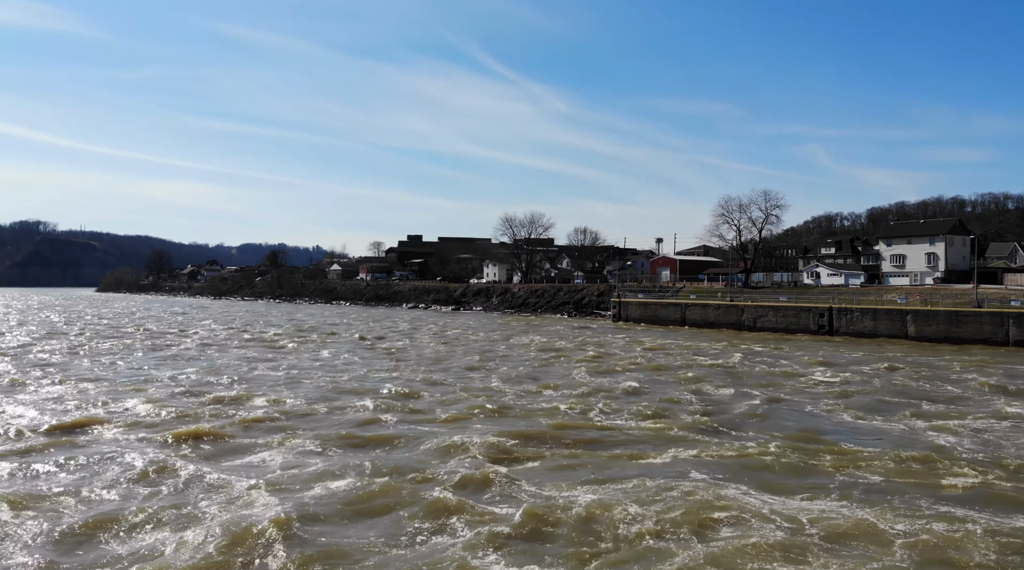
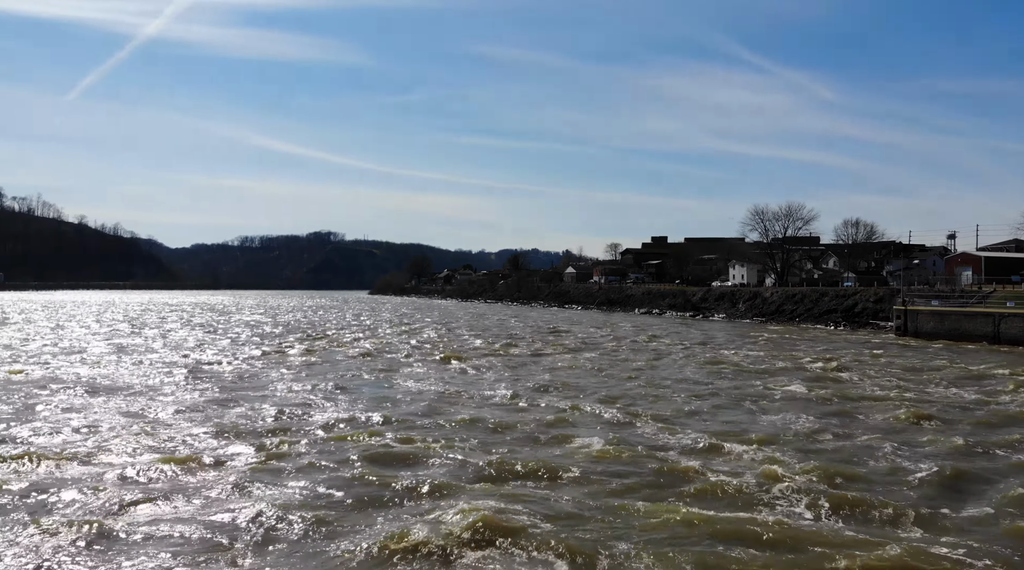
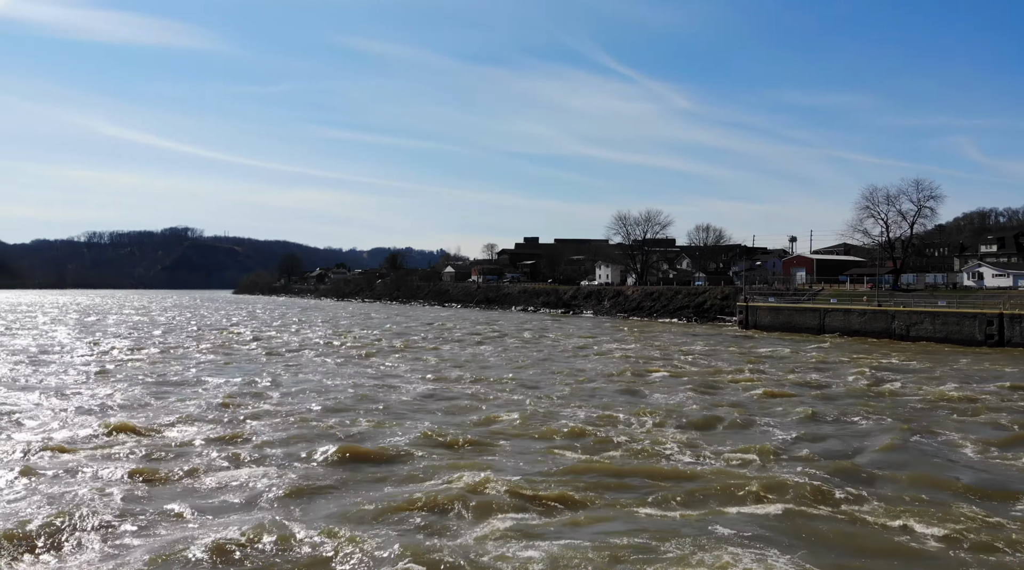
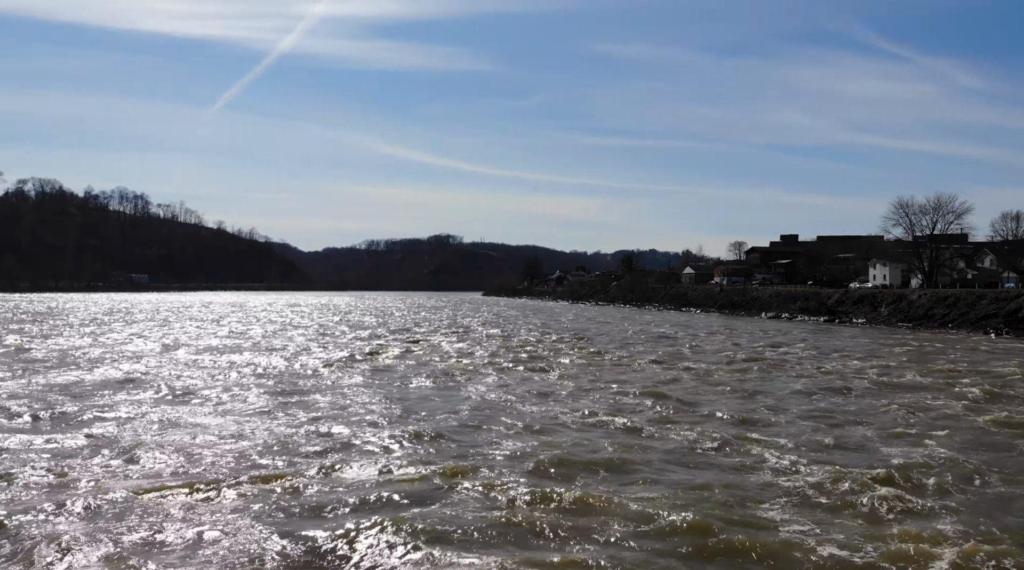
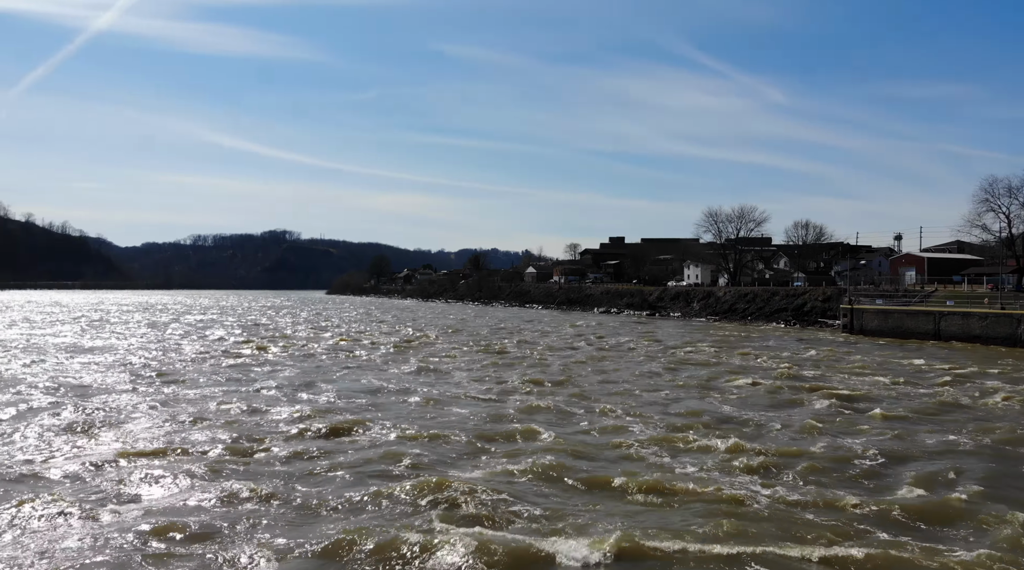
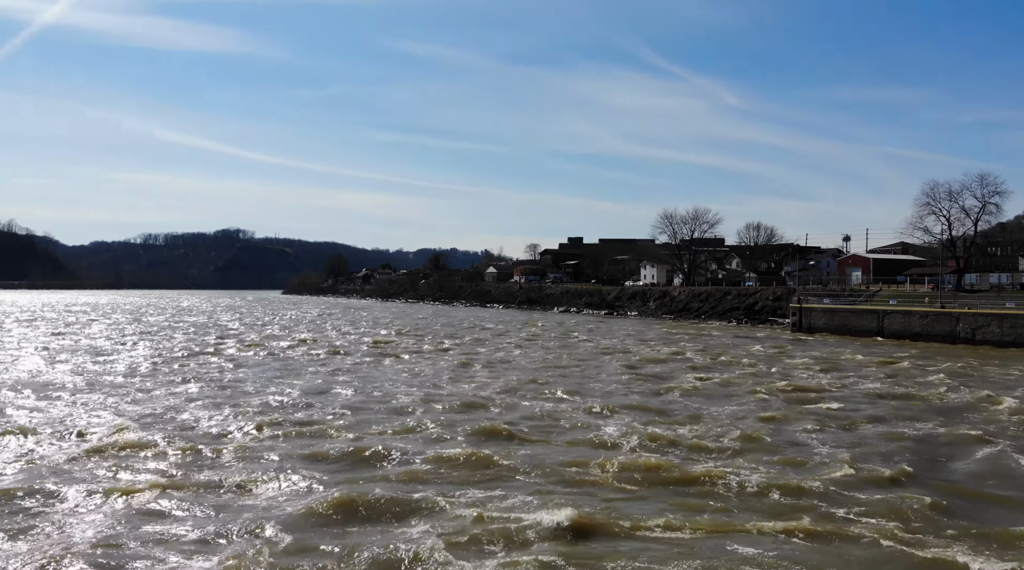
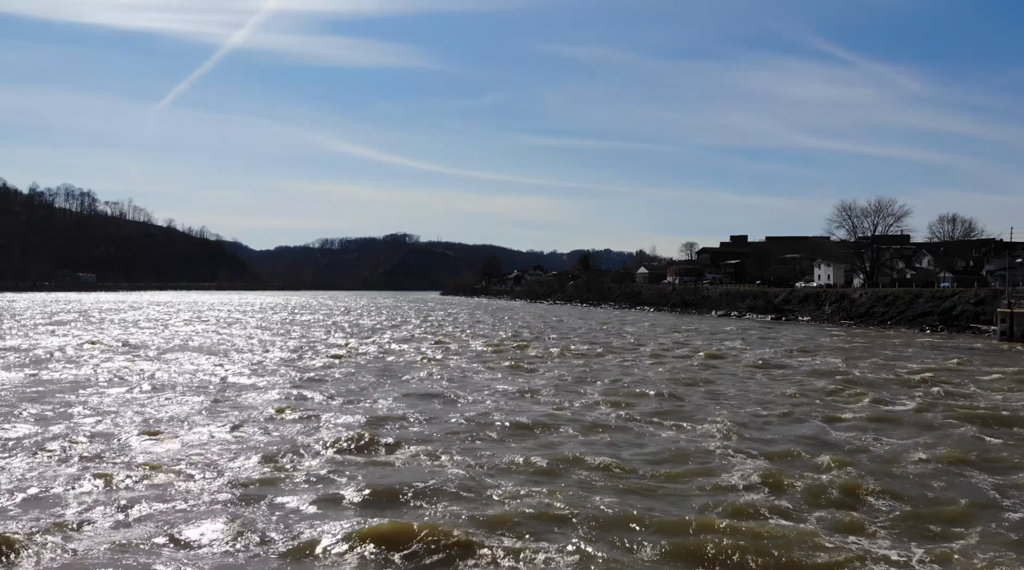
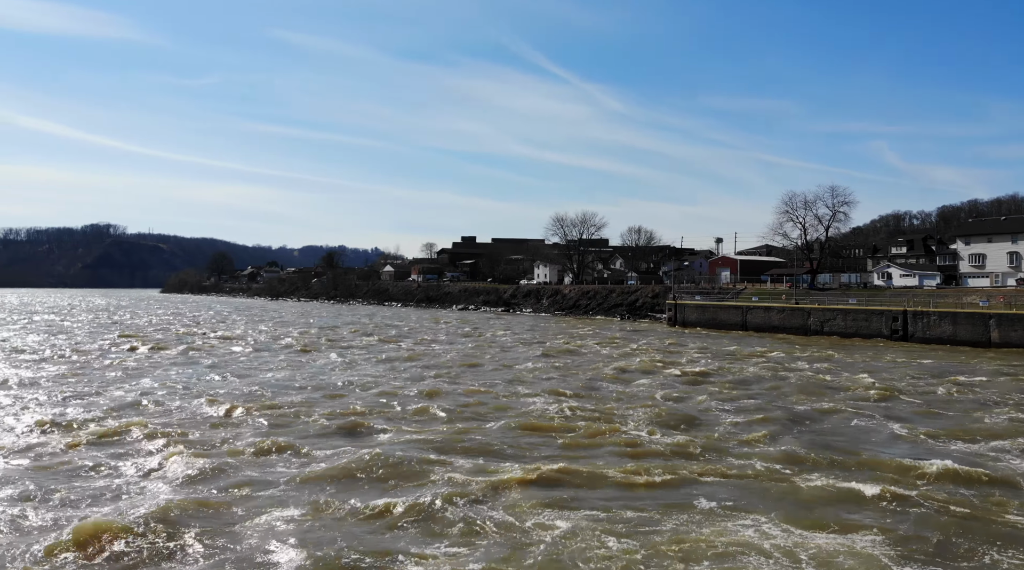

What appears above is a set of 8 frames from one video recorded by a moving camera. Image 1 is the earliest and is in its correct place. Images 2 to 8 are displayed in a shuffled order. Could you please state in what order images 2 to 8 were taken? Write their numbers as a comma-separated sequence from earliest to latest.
8, 3, 6, 5, 2, 7, 4
